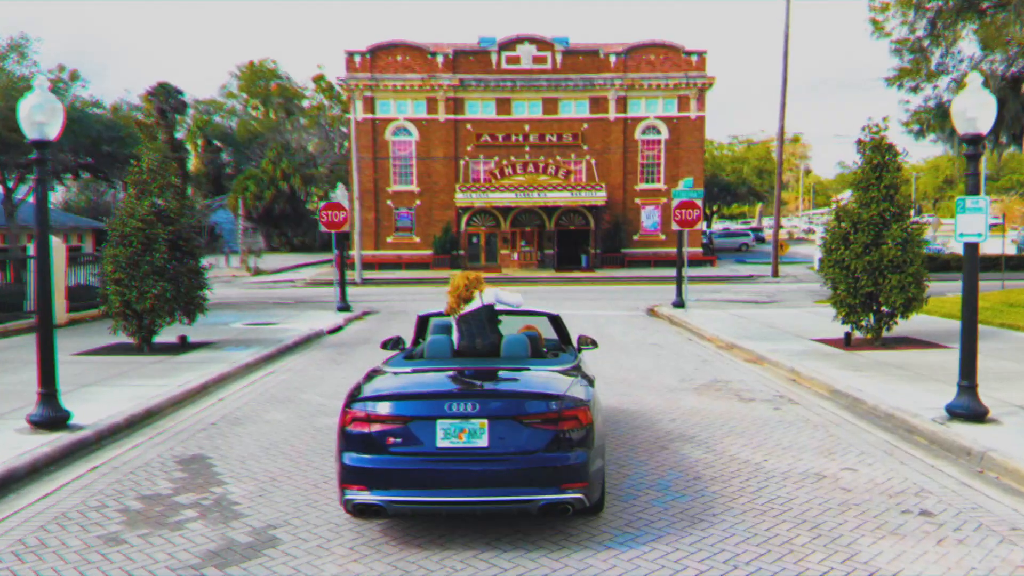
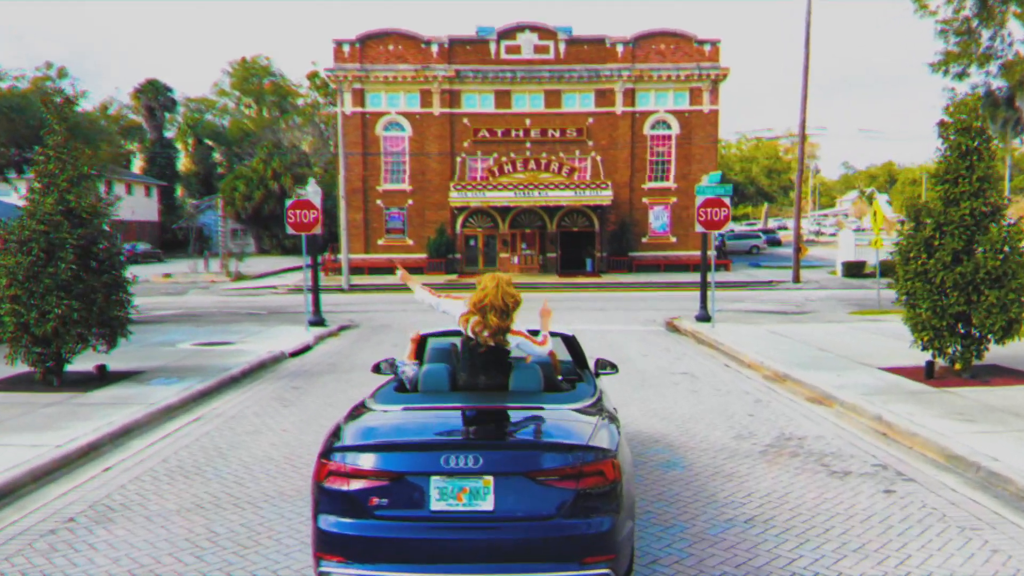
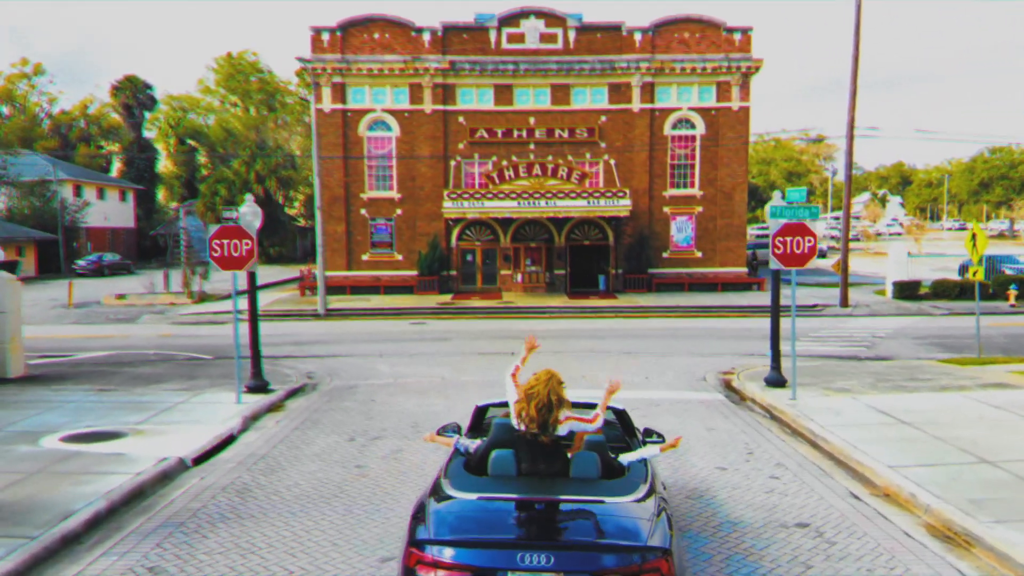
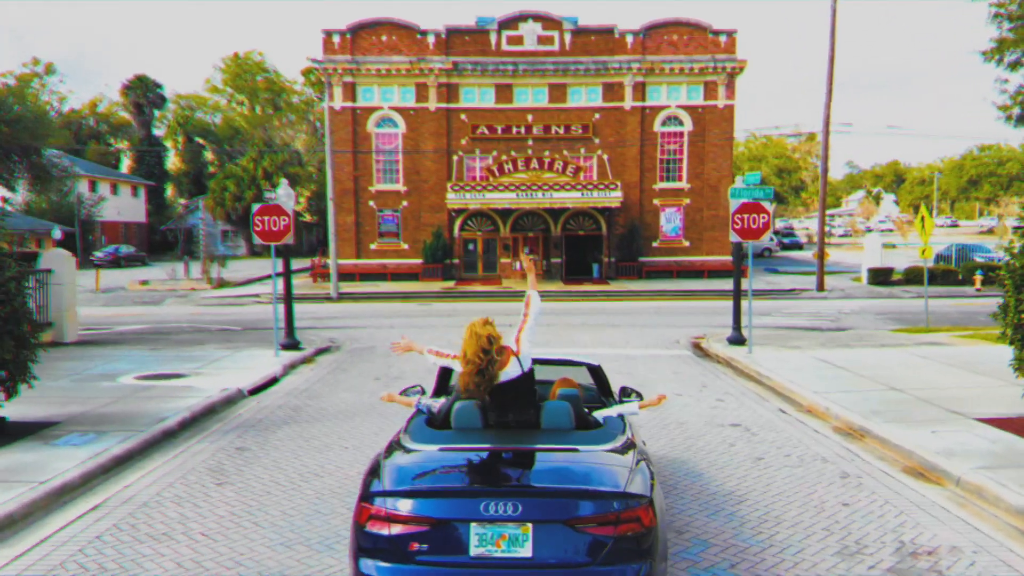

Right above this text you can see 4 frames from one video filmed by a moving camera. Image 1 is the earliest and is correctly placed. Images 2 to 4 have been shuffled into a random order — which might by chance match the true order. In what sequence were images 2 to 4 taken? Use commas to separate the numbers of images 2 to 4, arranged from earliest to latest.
2, 4, 3
